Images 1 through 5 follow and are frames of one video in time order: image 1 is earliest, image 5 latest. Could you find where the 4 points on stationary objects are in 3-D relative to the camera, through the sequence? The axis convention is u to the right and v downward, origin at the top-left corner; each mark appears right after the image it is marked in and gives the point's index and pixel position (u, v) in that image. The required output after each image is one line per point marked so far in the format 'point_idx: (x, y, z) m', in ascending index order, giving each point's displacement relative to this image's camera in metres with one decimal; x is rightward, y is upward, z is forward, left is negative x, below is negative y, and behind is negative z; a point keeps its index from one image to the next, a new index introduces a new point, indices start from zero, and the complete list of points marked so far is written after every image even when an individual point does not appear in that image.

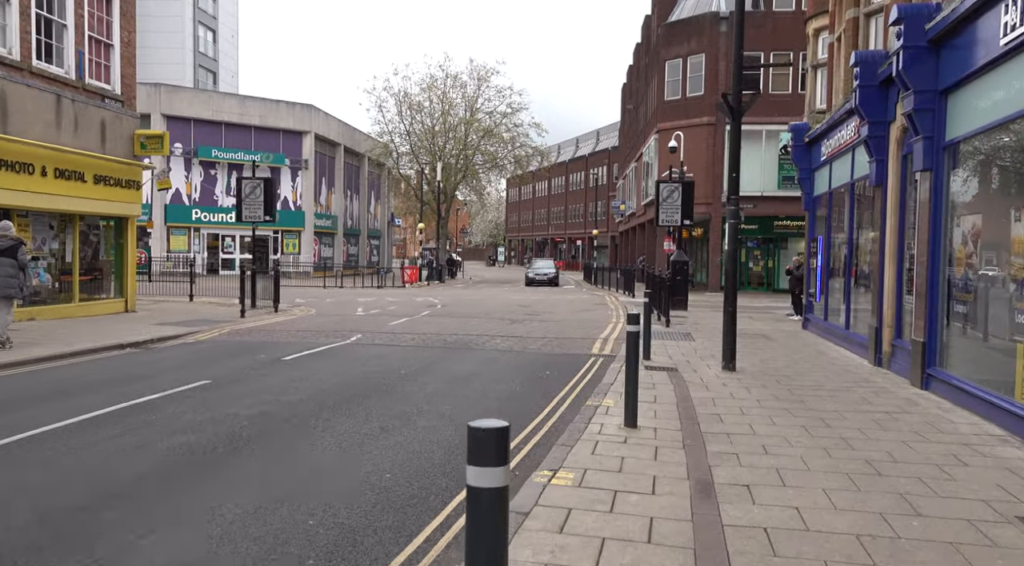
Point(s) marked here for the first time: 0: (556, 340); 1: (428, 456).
0: (+0.8, -1.1, +13.9) m
1: (-0.7, -1.4, +6.1) m
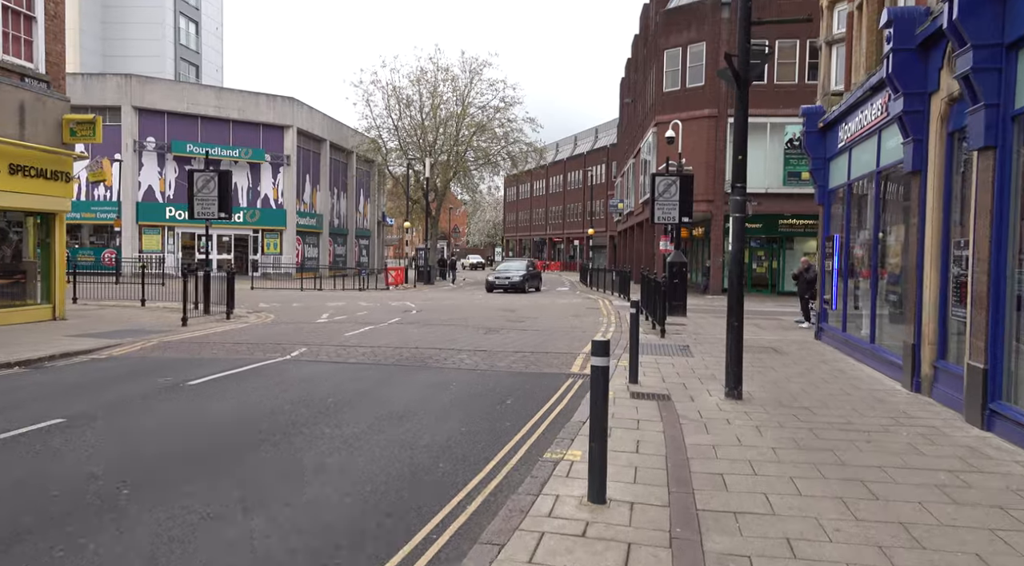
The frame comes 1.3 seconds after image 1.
0: (+0.3, -1.2, +12.0) m
1: (-1.2, -1.5, +4.1) m
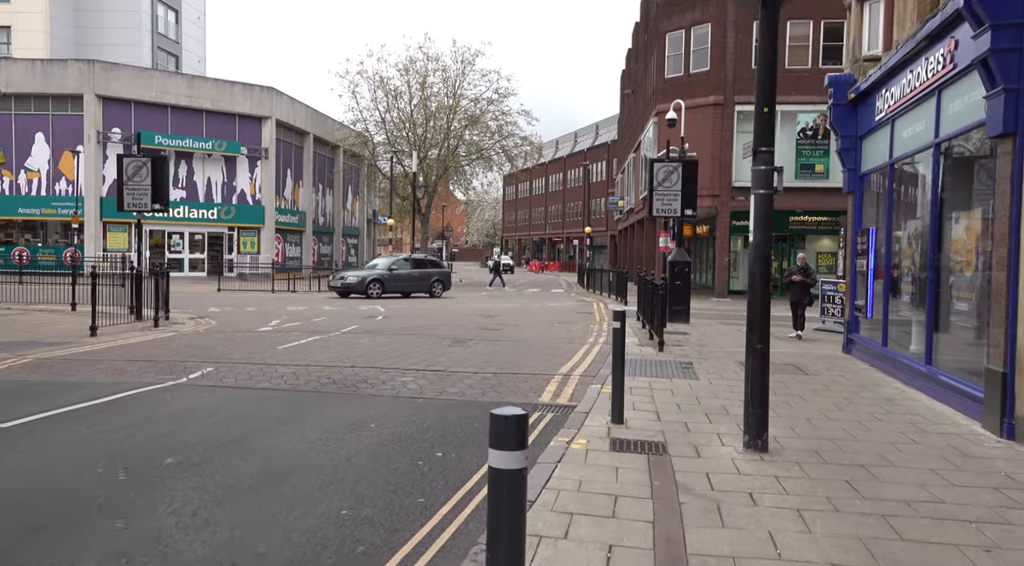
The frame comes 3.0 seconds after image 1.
0: (-0.2, -1.2, +9.5) m
1: (-1.8, -1.5, +1.7) m
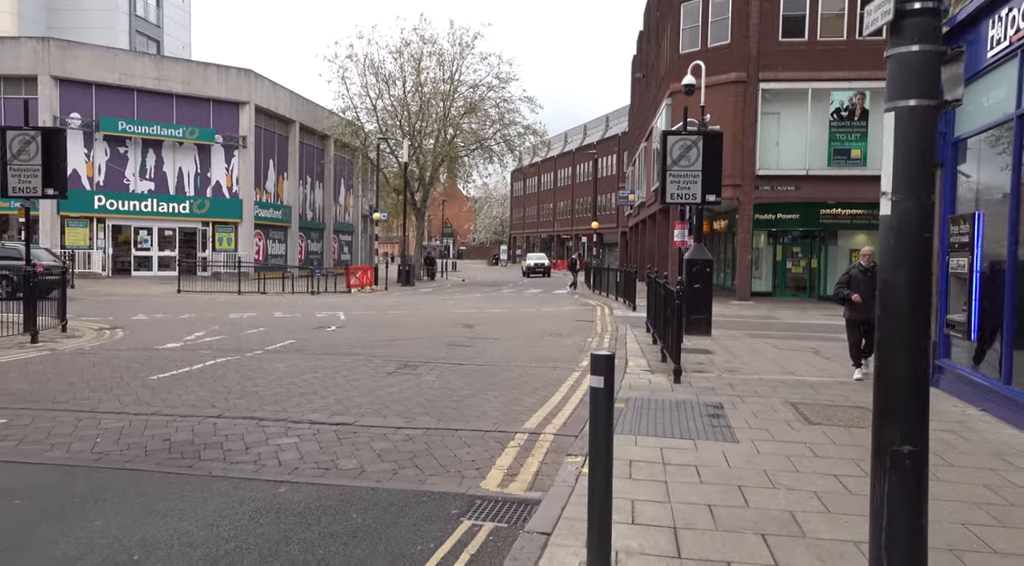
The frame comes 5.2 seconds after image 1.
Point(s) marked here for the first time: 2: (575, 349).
0: (-0.8, -1.3, +6.3) m
1: (-2.5, -1.6, -1.5) m
2: (+1.1, -1.1, +12.3) m
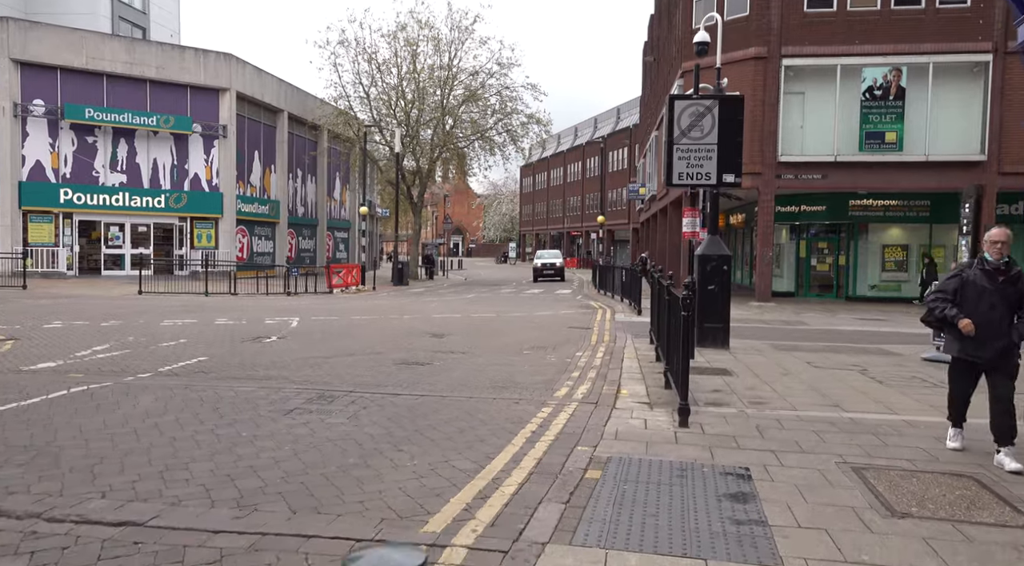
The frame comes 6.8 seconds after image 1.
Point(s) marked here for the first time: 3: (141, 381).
0: (-1.3, -1.3, +3.8) m
1: (-3.2, -1.7, -4.0) m
2: (+0.6, -1.1, +9.7) m
3: (-4.2, -1.1, +8.2) m
